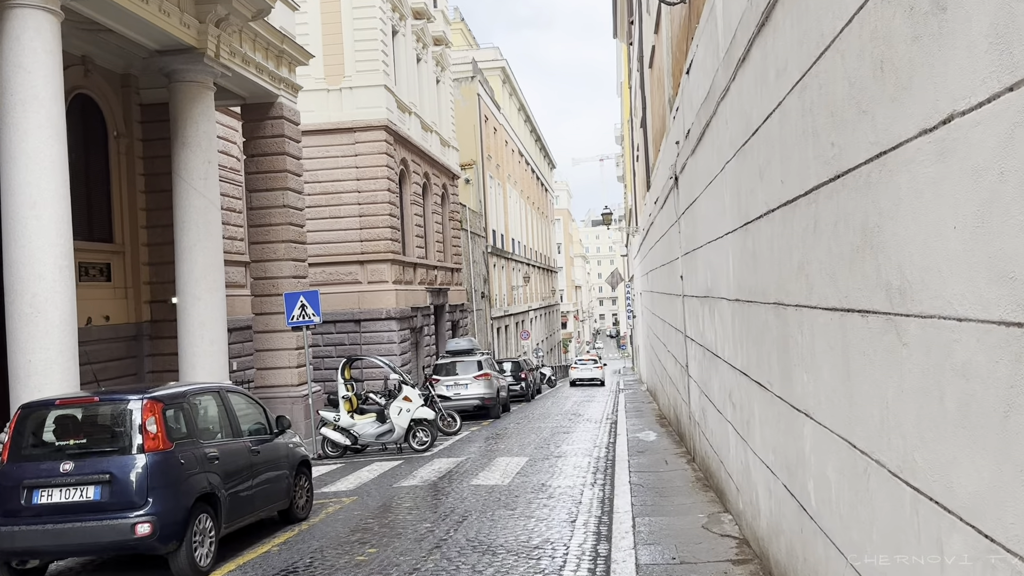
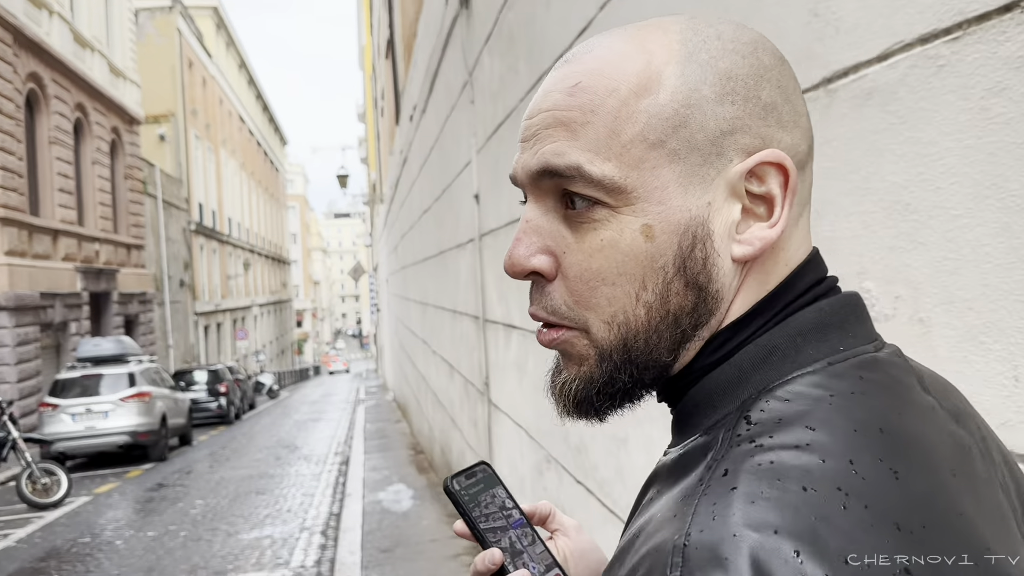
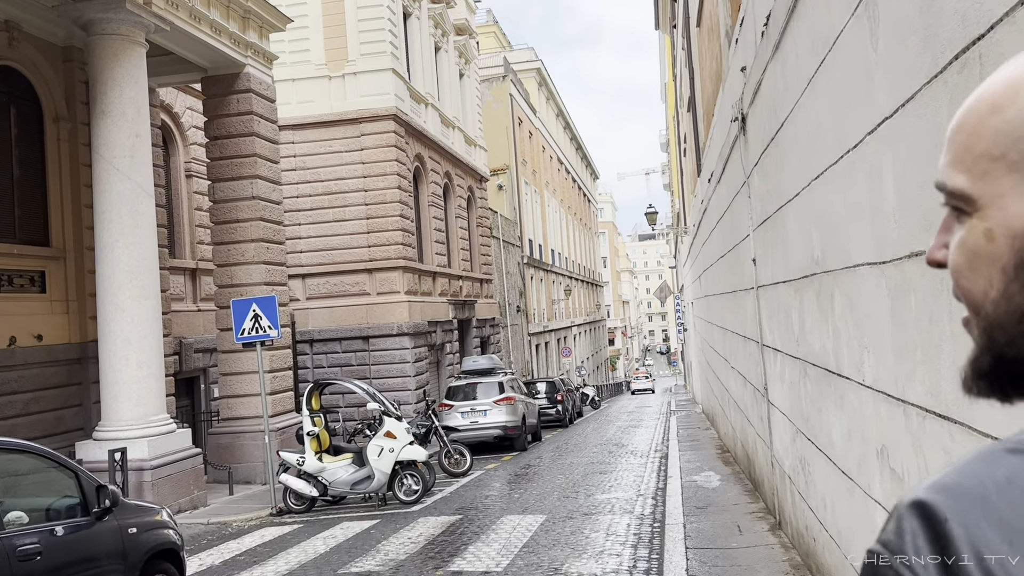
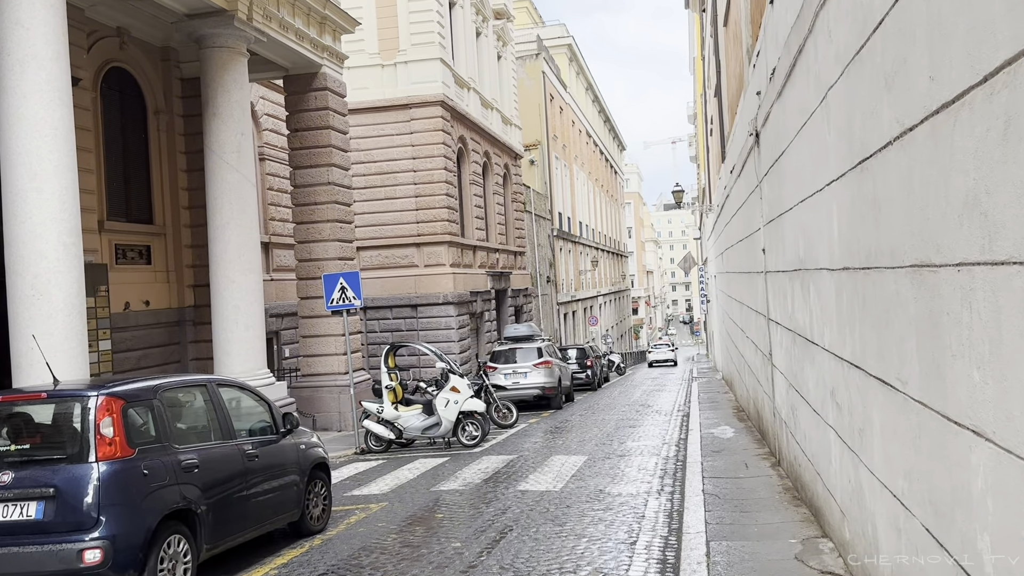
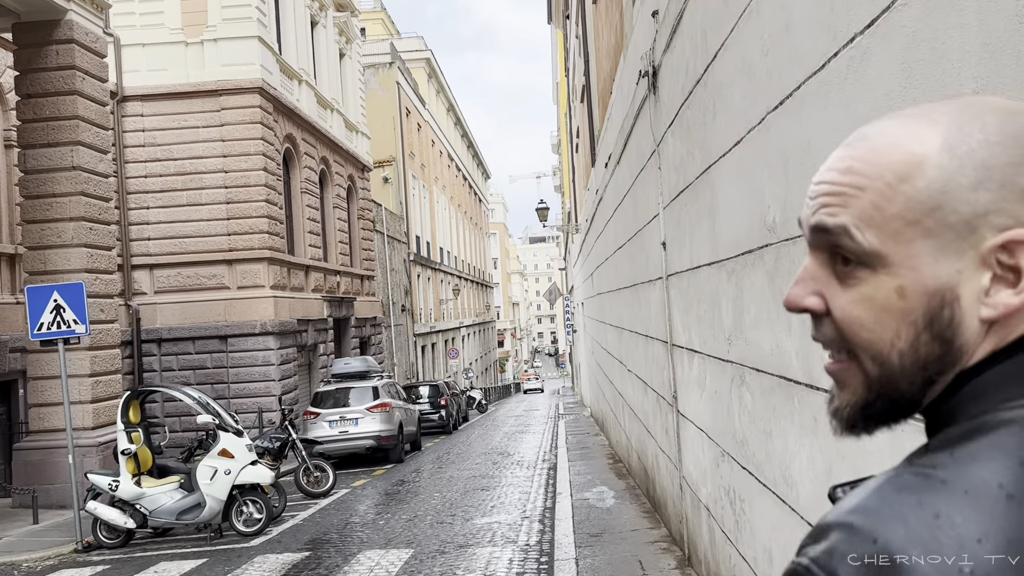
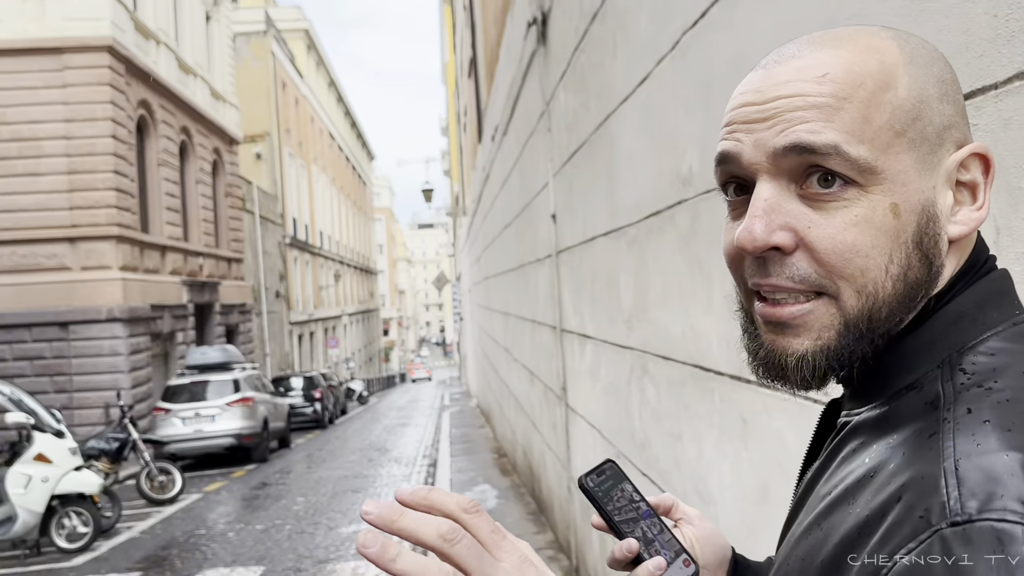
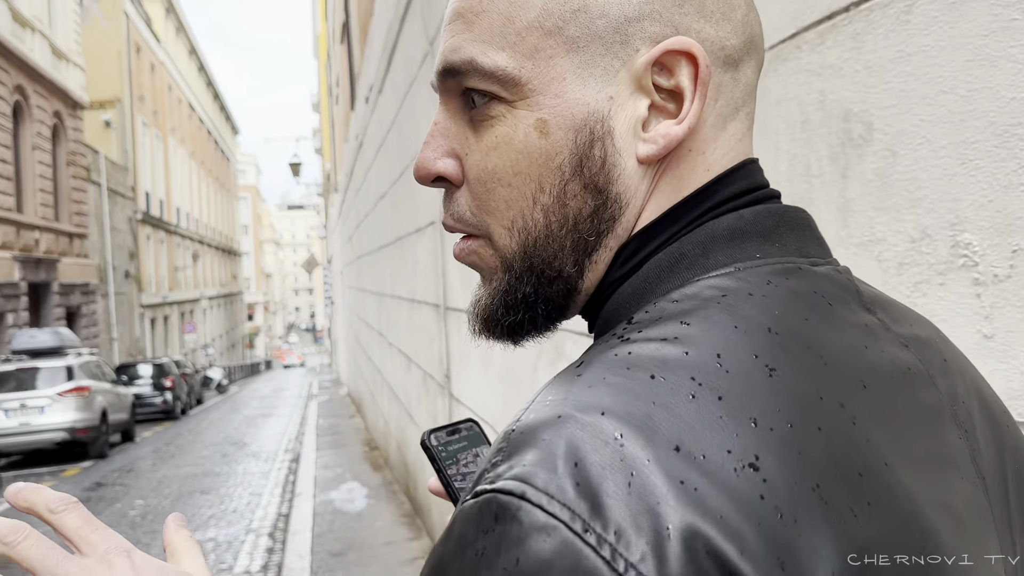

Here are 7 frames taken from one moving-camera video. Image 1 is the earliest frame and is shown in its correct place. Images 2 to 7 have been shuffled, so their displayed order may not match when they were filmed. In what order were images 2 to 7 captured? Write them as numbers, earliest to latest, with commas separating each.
4, 3, 5, 6, 2, 7
